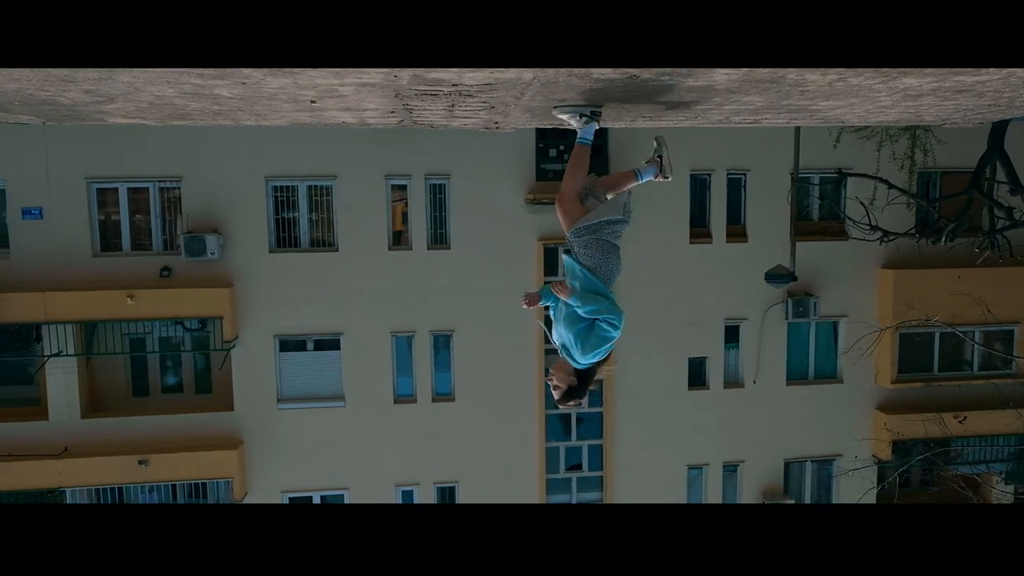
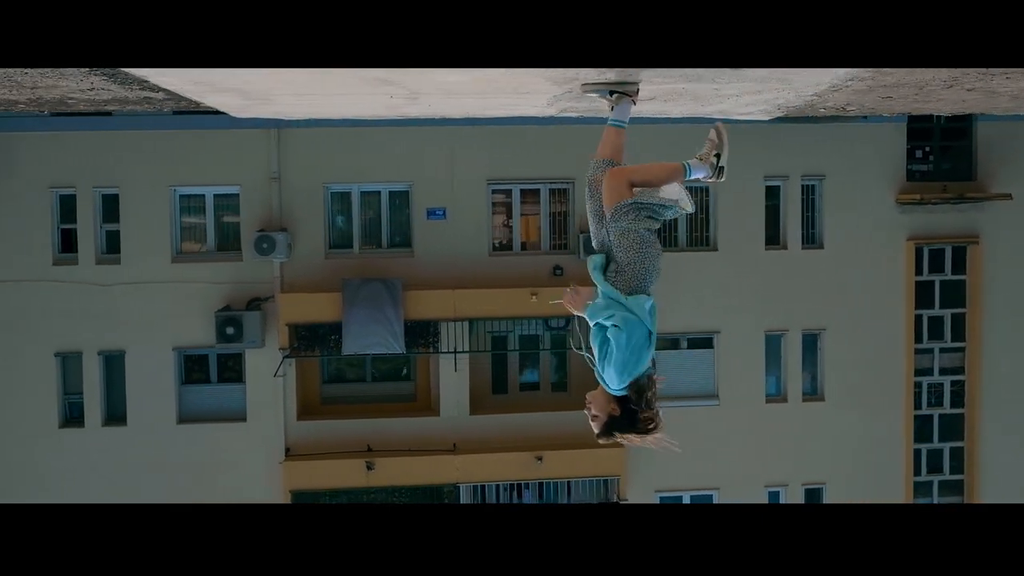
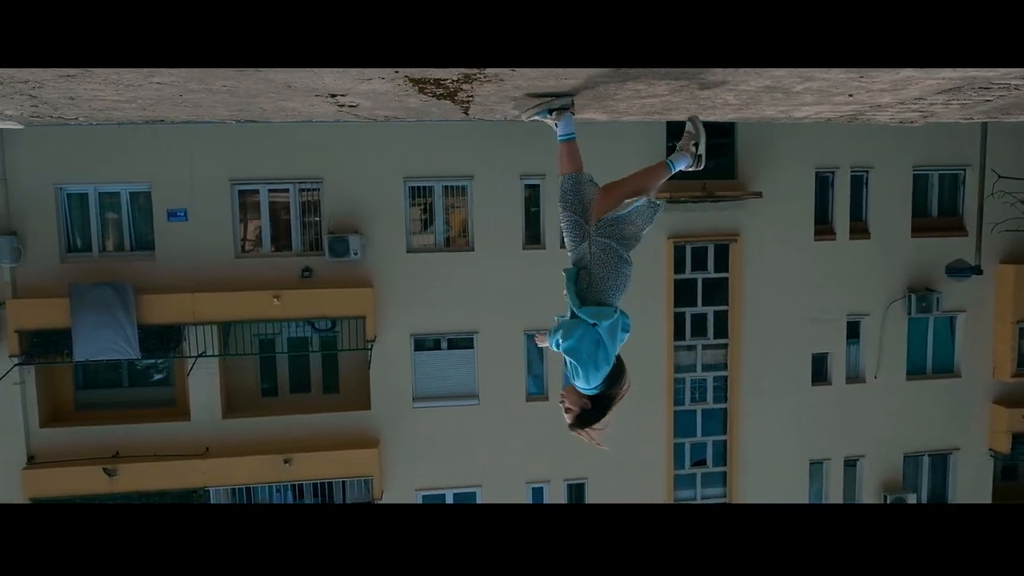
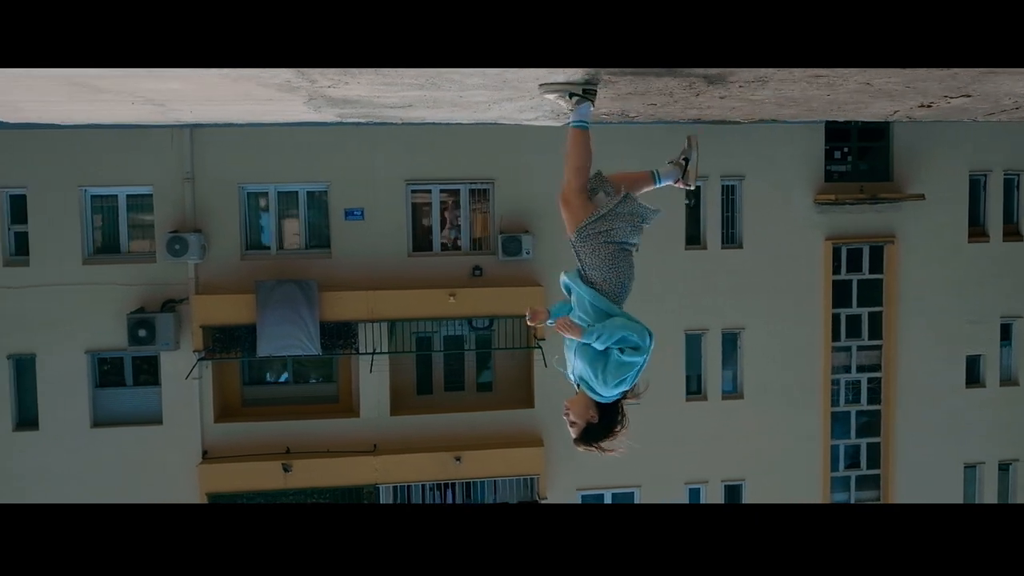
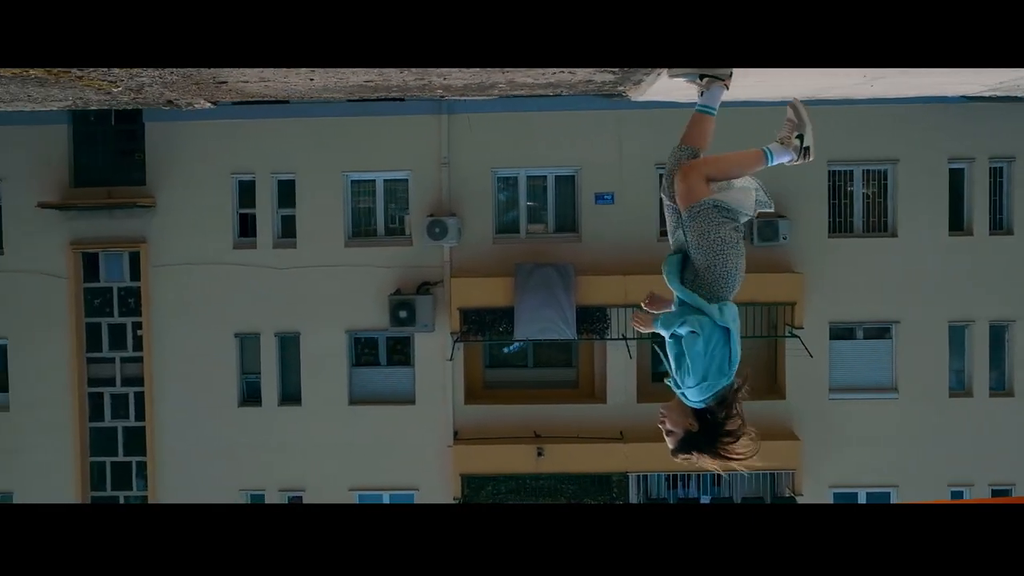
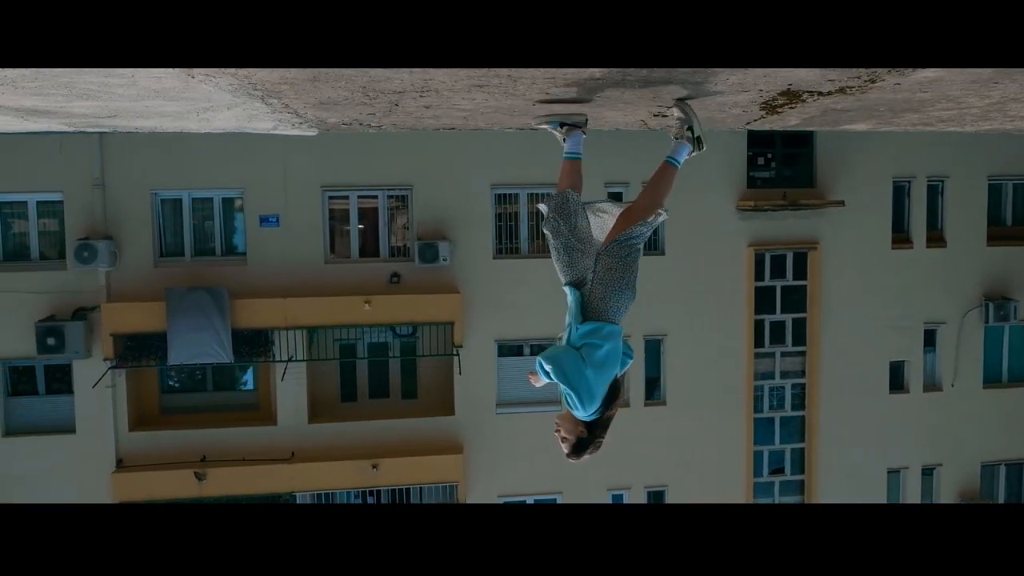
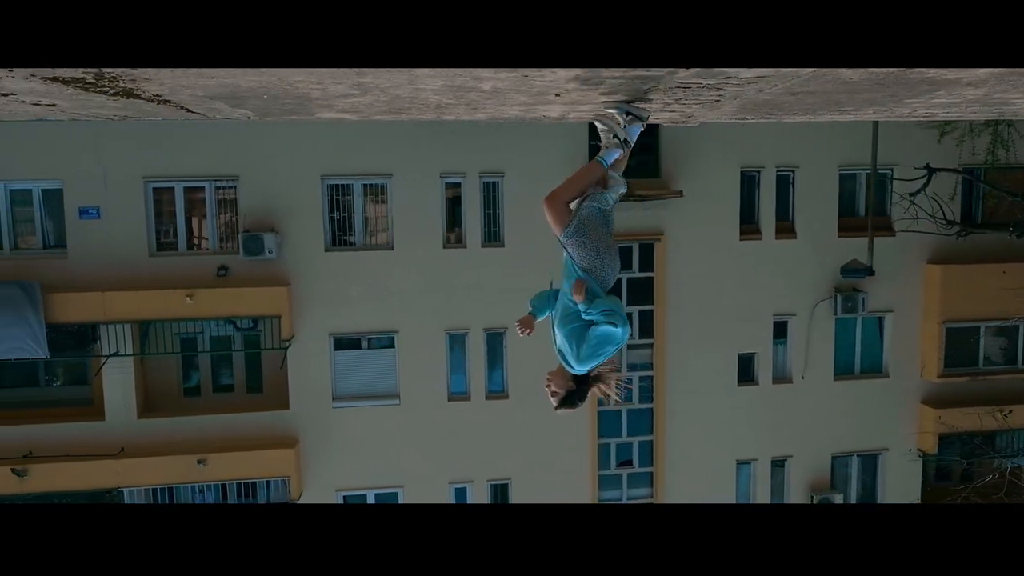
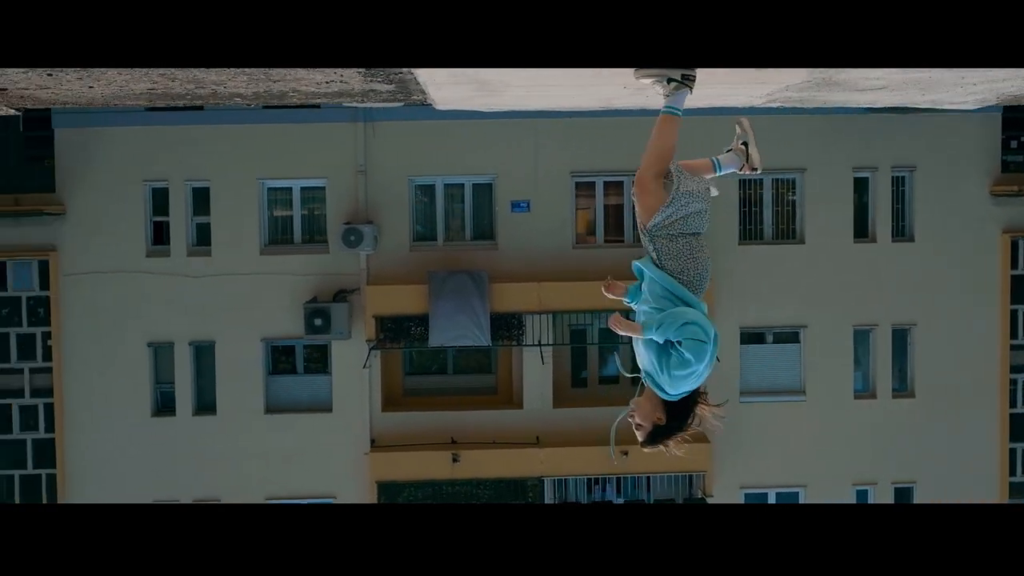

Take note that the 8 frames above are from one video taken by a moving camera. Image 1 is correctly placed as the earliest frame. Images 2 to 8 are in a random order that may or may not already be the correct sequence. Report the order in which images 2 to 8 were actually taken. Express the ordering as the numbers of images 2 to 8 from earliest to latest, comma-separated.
7, 3, 6, 4, 2, 8, 5
